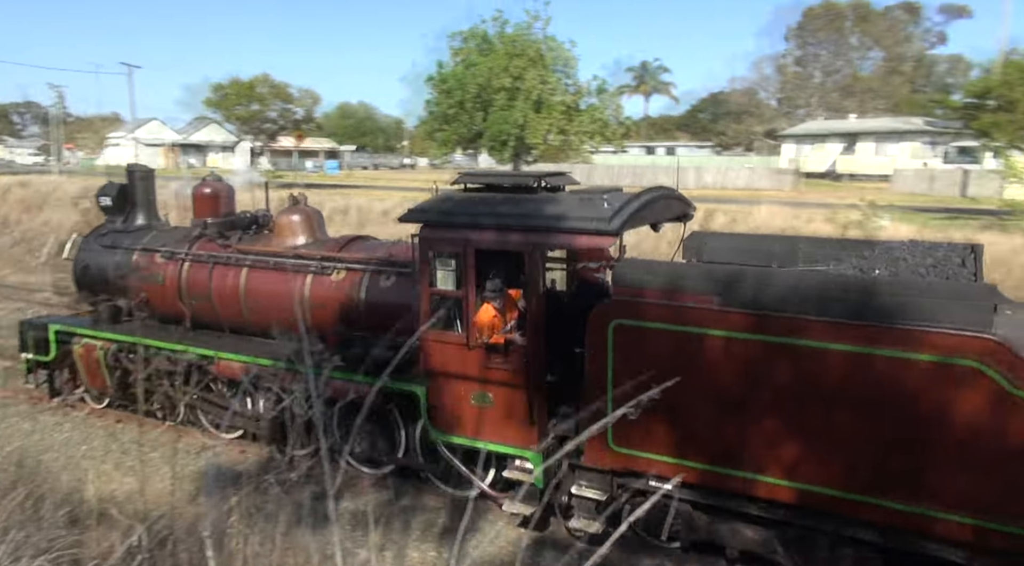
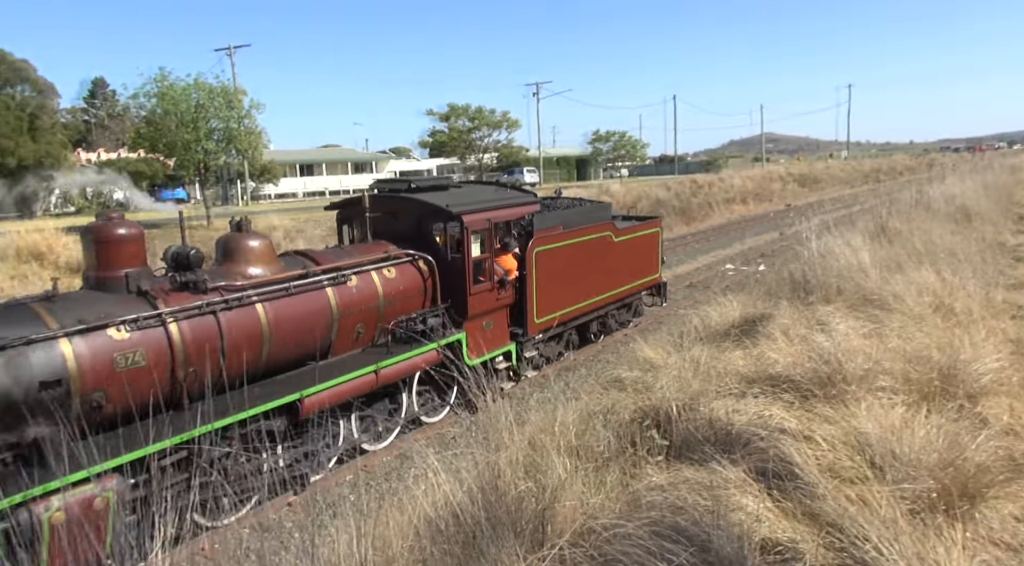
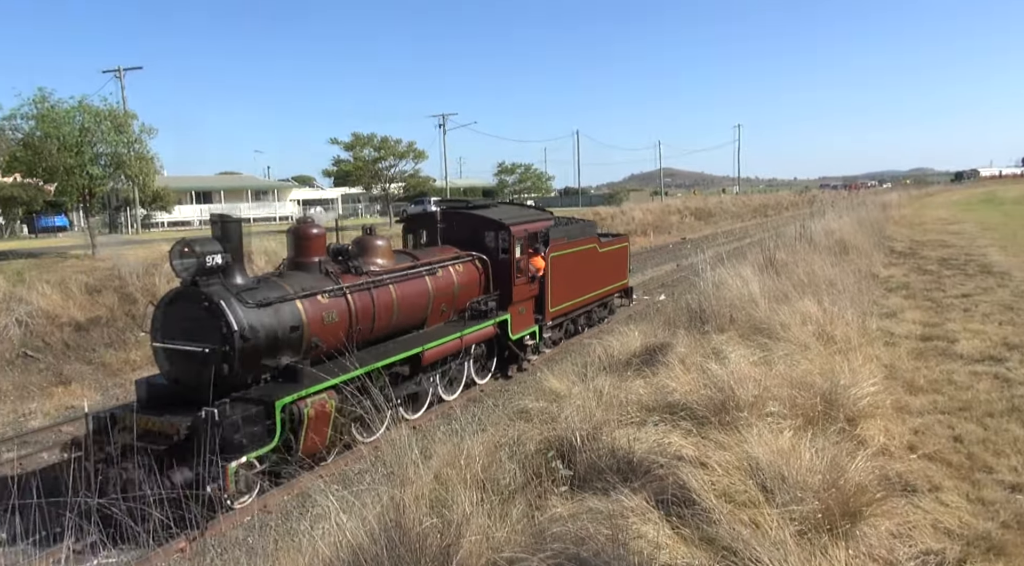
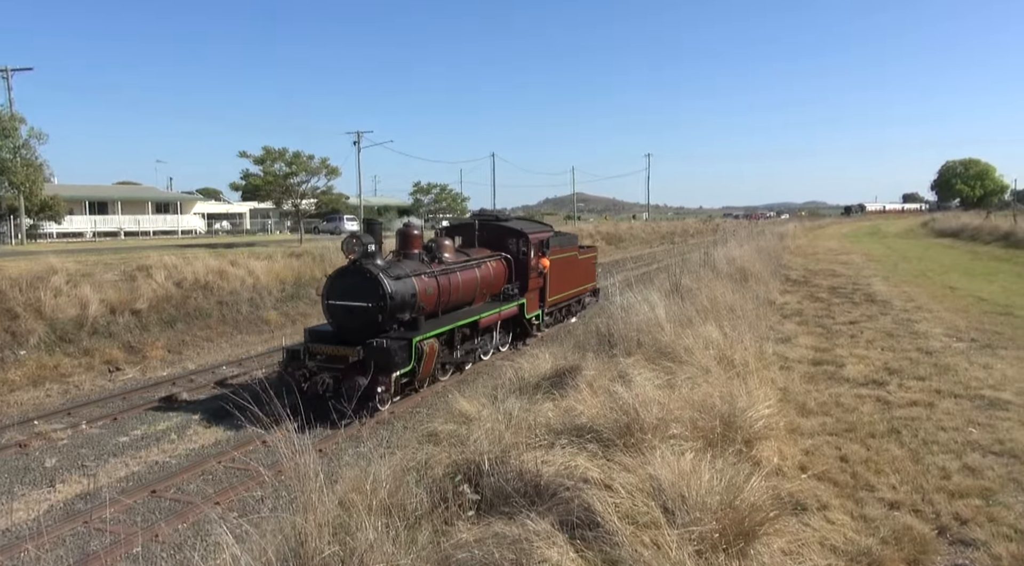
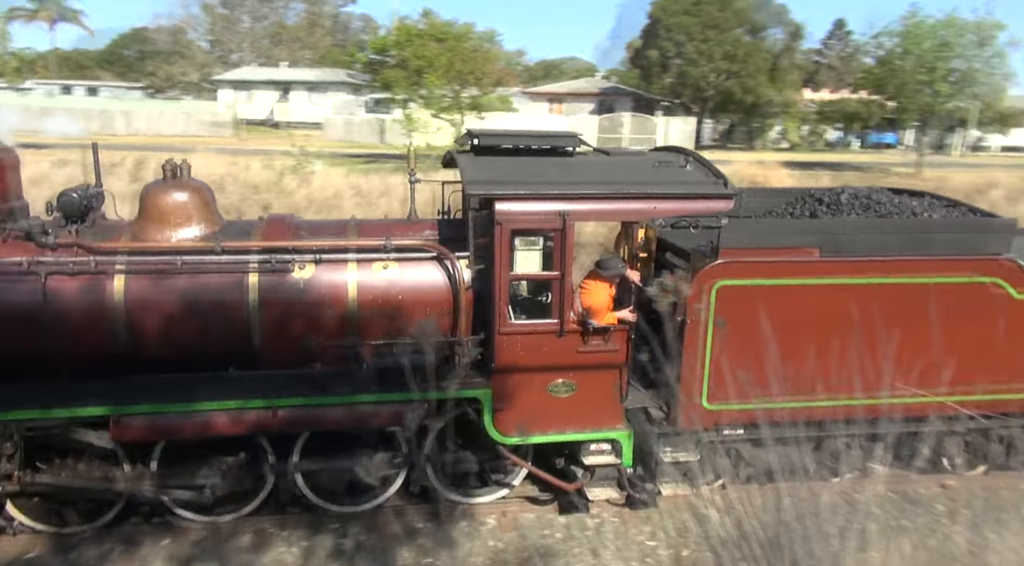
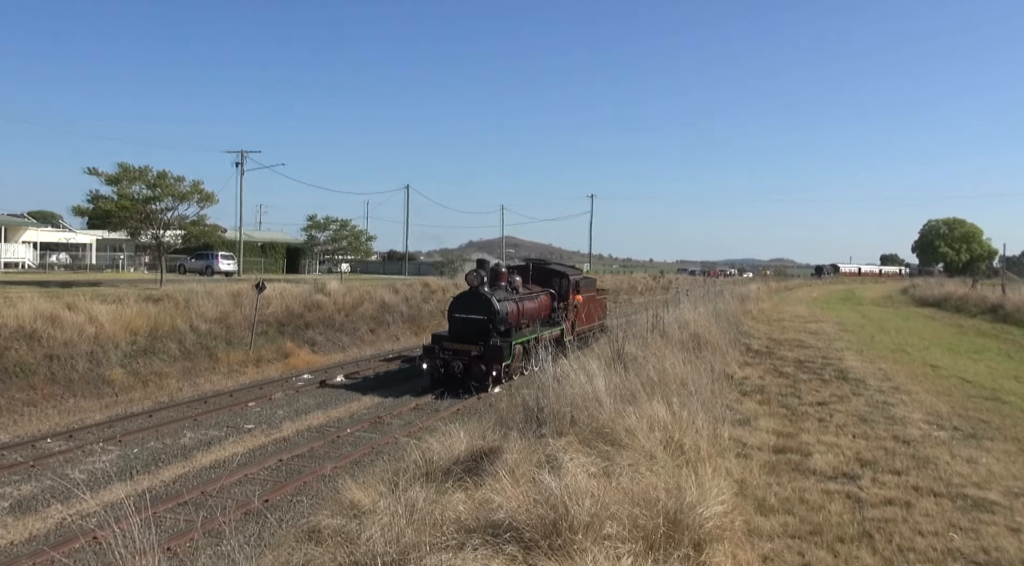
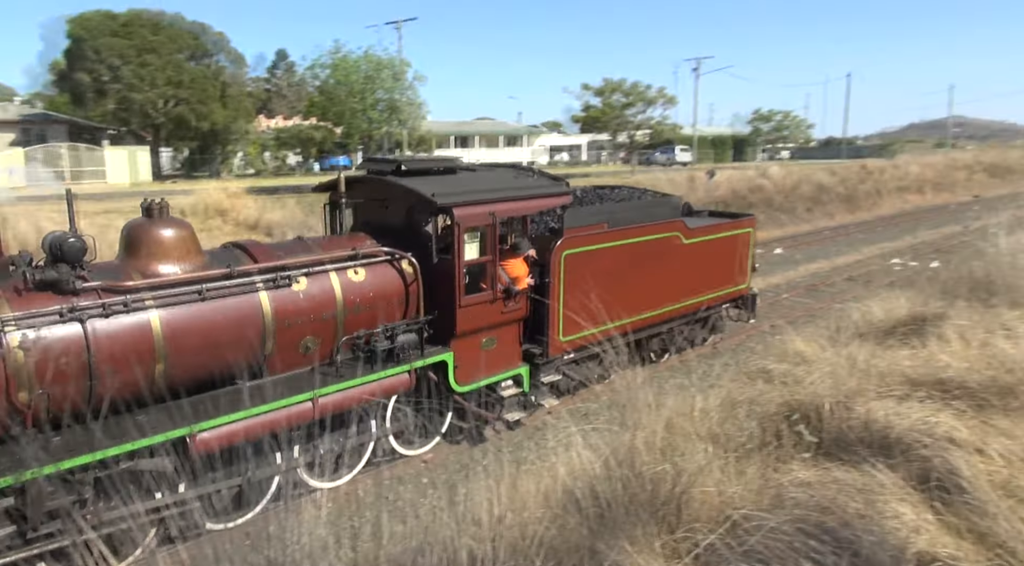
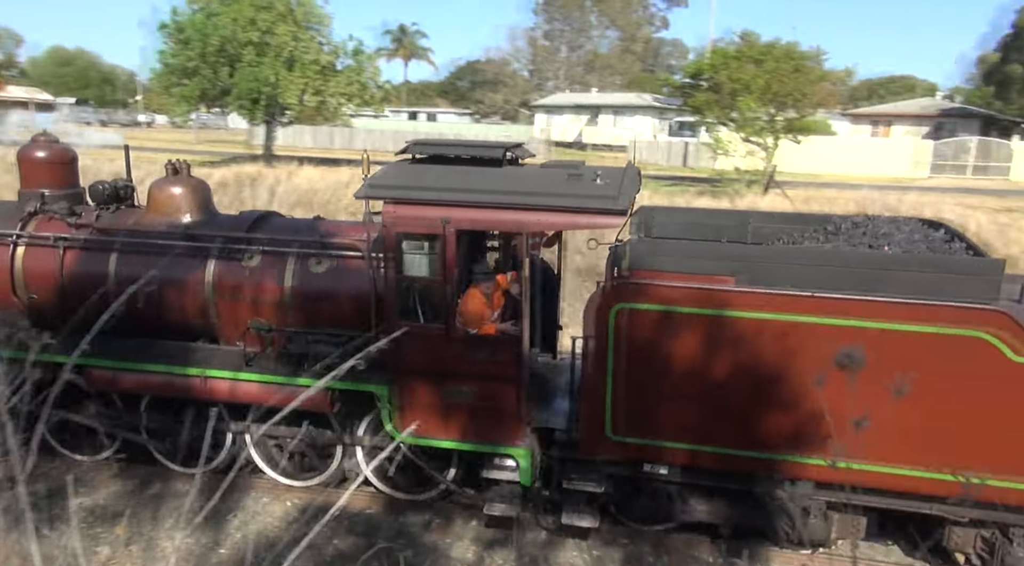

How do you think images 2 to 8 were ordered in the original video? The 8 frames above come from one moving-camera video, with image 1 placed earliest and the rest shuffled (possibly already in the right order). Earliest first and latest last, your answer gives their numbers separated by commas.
8, 5, 7, 2, 3, 4, 6
